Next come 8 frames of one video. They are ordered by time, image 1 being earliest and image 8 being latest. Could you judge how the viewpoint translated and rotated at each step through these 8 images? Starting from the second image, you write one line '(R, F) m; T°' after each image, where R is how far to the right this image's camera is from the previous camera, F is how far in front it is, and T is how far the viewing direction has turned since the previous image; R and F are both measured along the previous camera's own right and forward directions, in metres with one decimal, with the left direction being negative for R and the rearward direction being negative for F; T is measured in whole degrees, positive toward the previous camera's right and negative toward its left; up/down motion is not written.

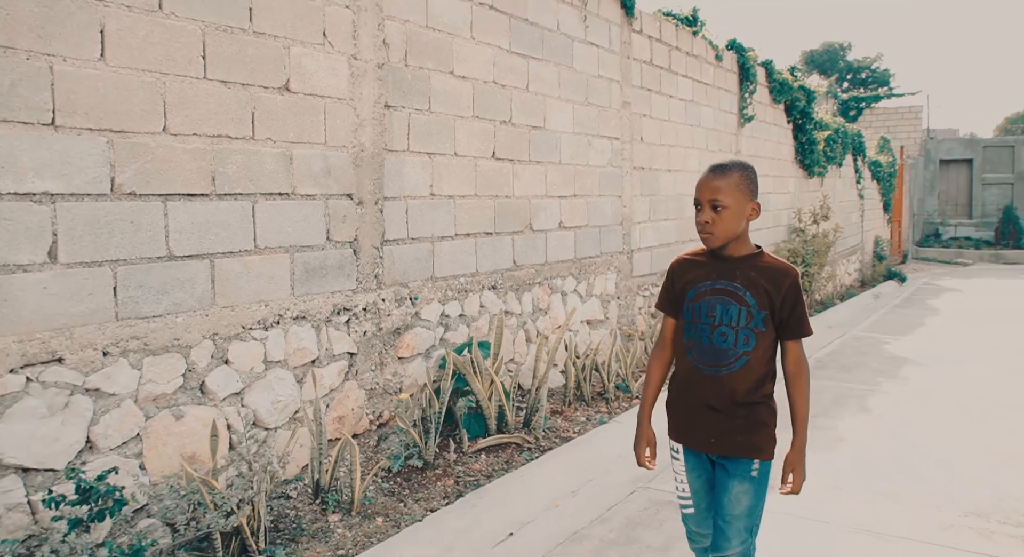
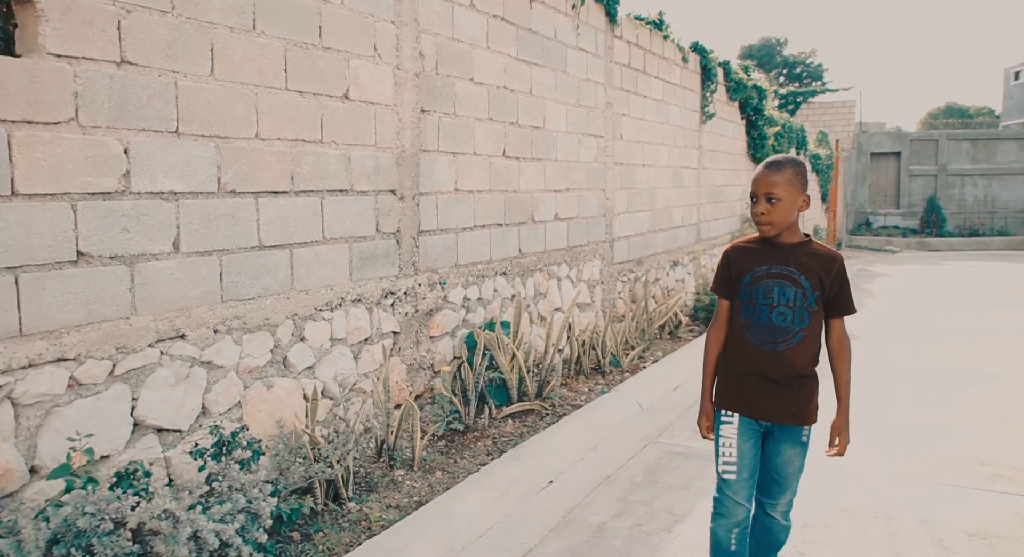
(-0.5, -0.5) m; +5°
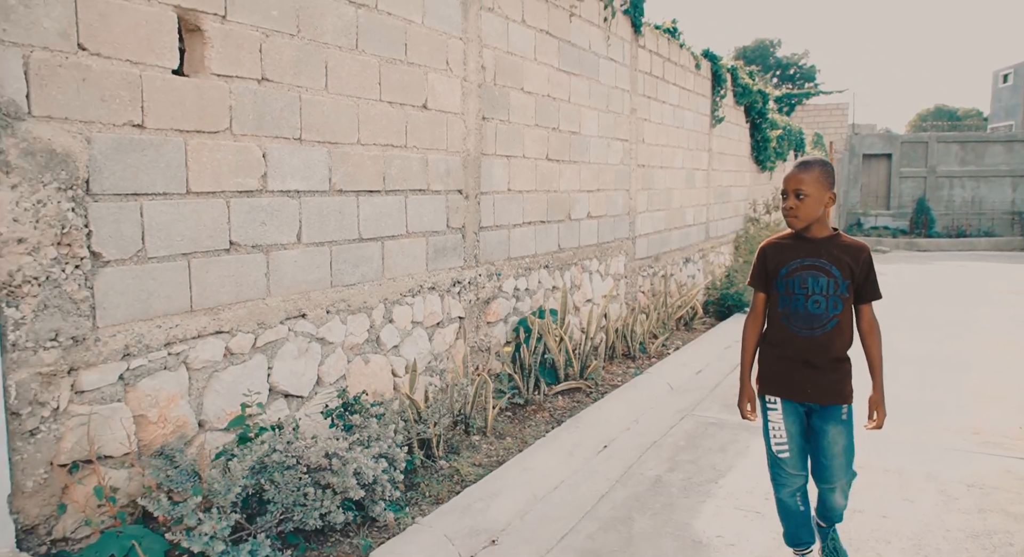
(-0.4, -0.5) m; +1°
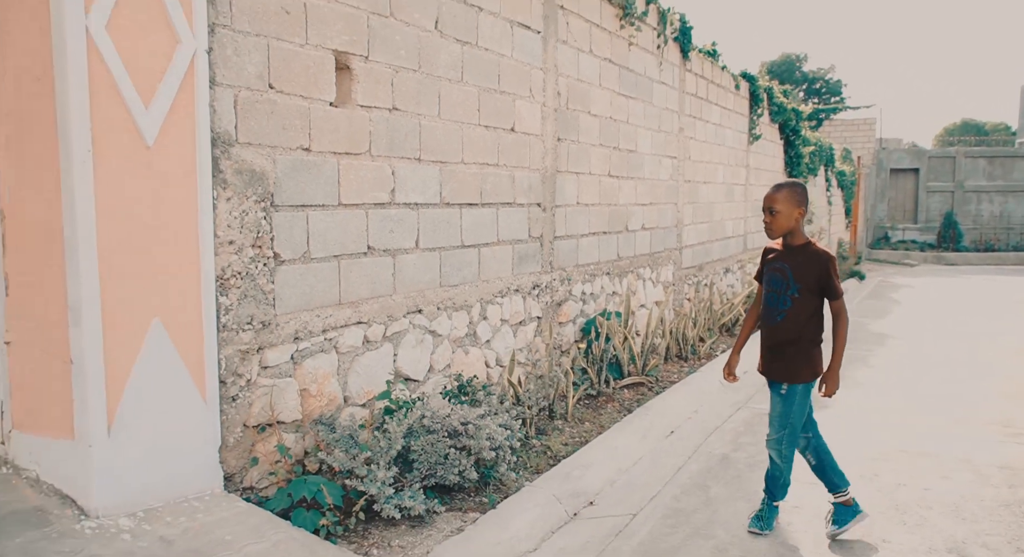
(-0.4, -0.5) m; -2°
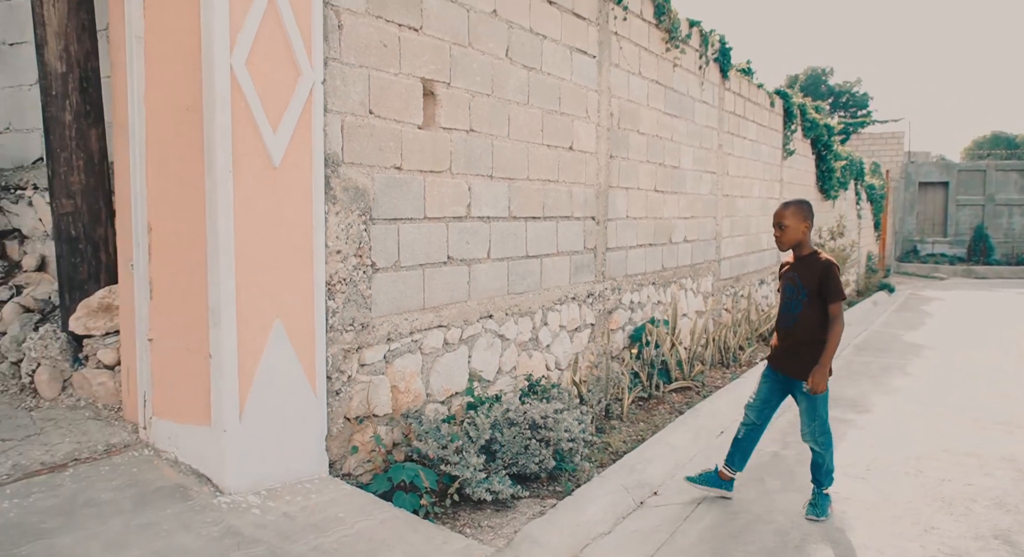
(-0.3, -0.3) m; -2°
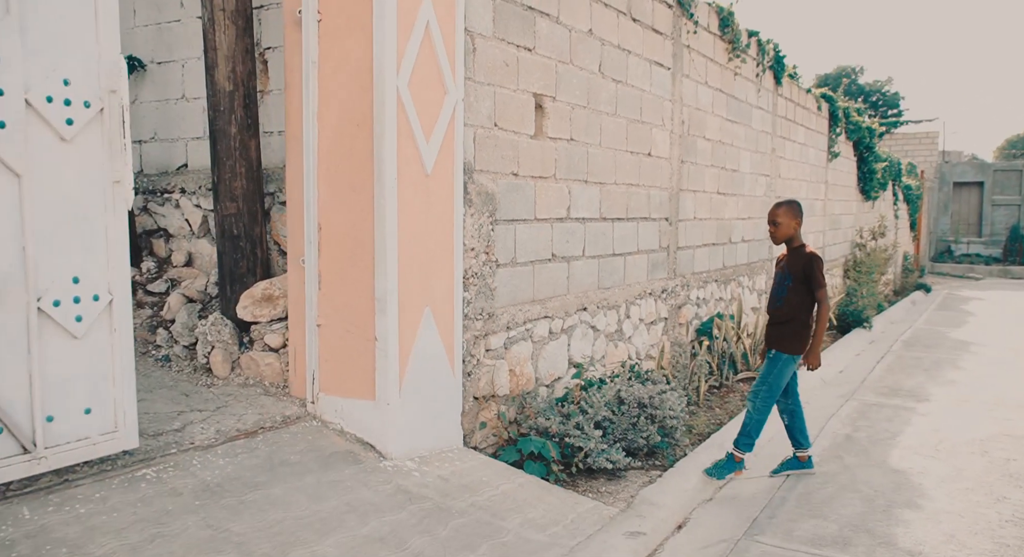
(-0.5, -0.4) m; -2°
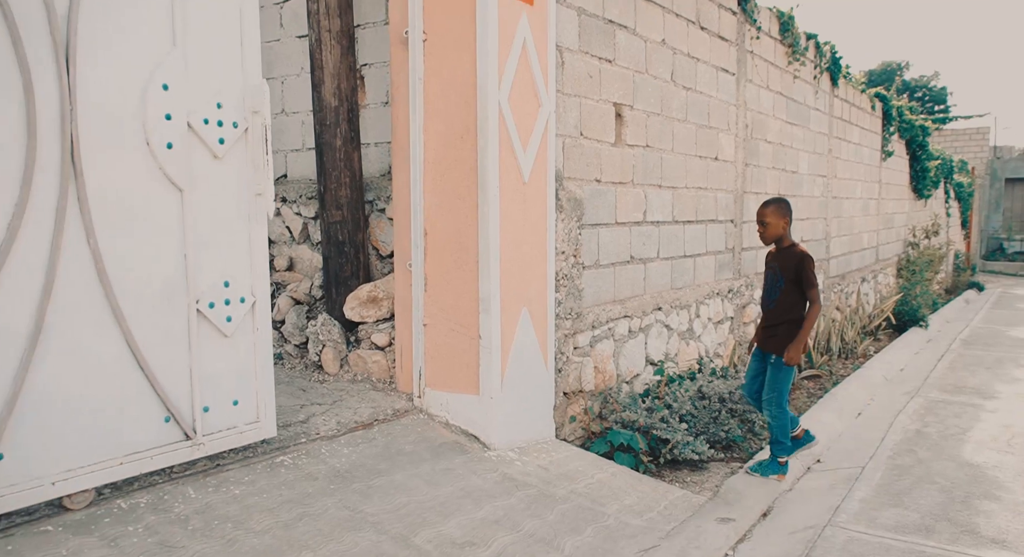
(-0.3, -0.2) m; -3°
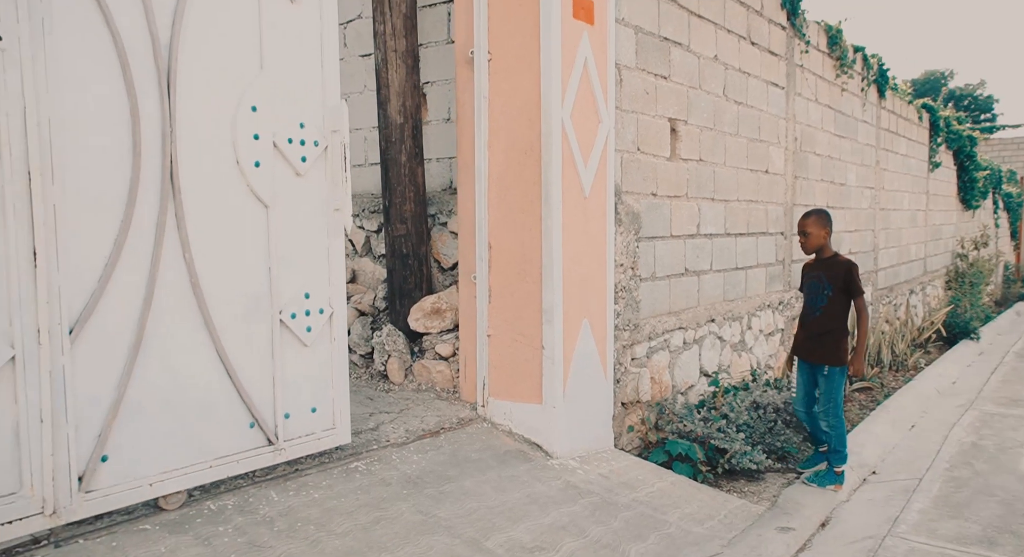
(-0.1, -0.1) m; -3°
